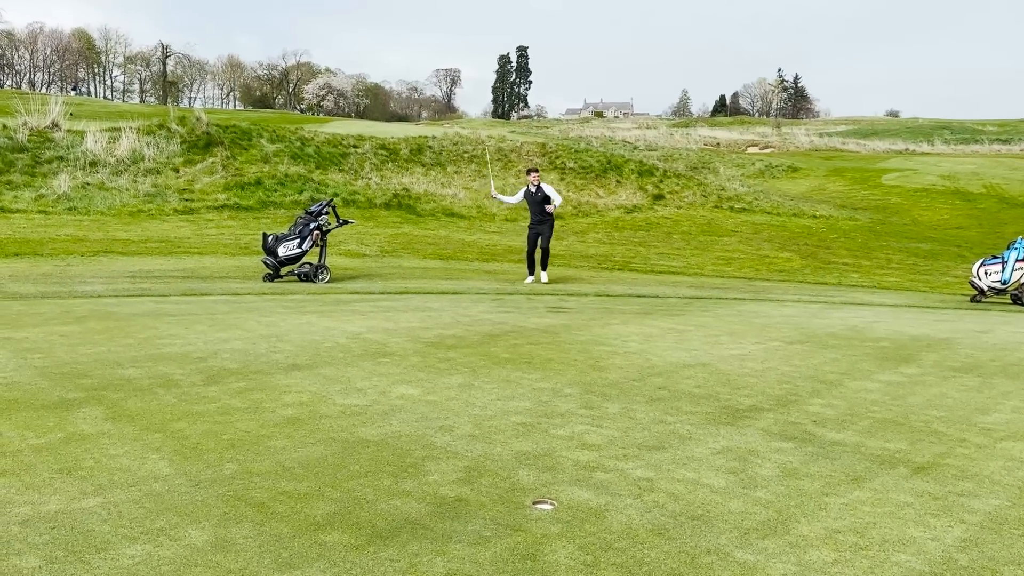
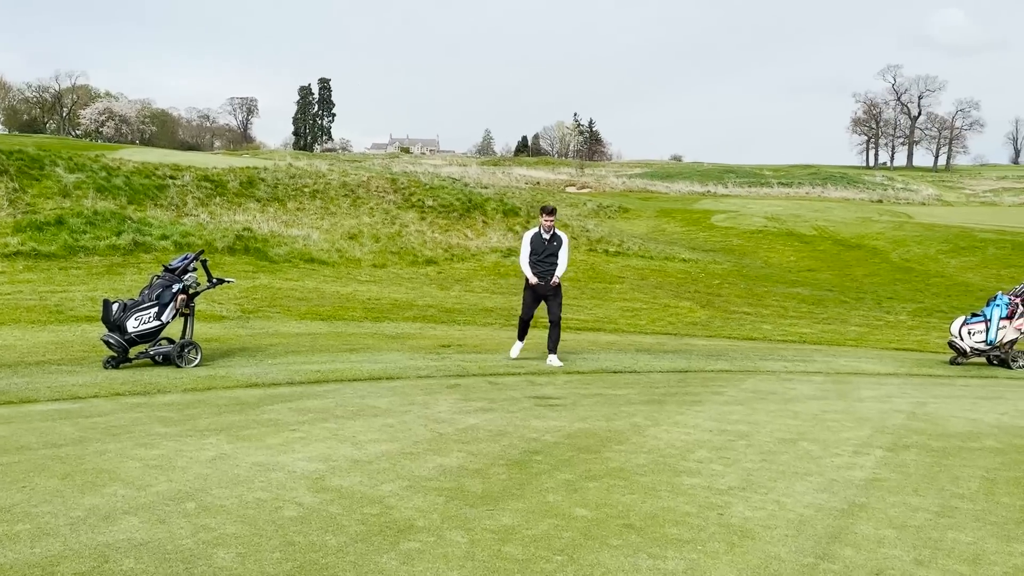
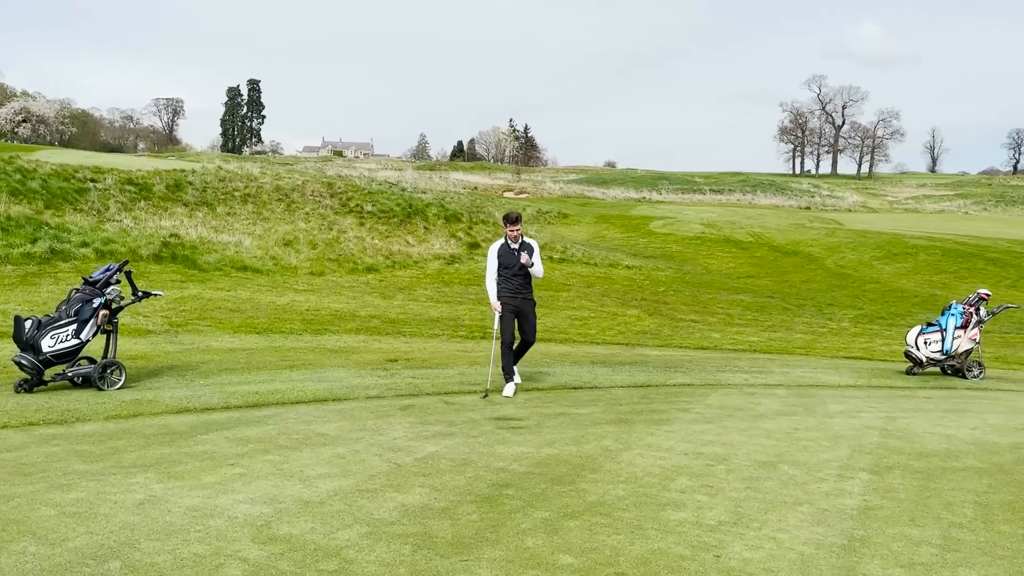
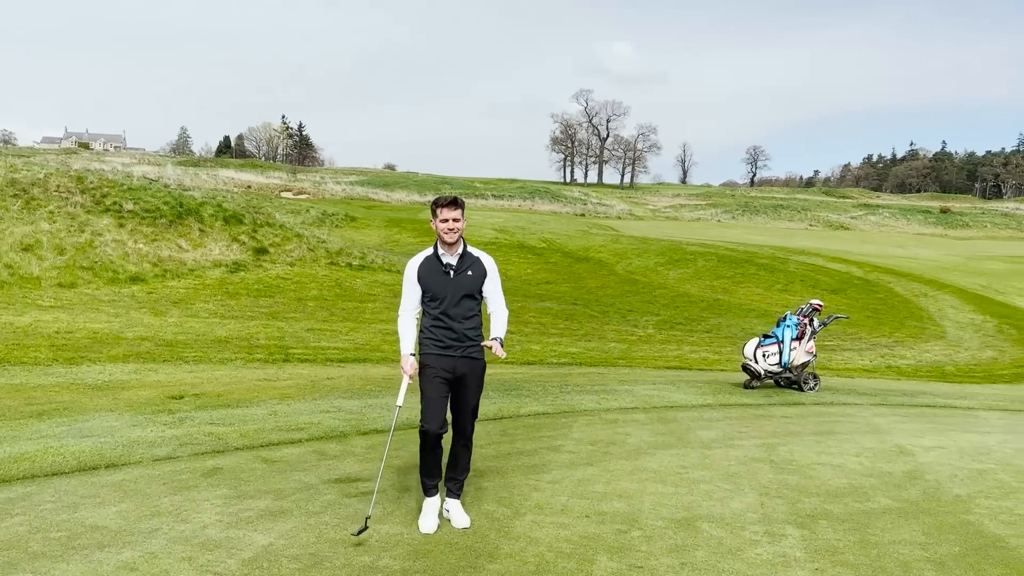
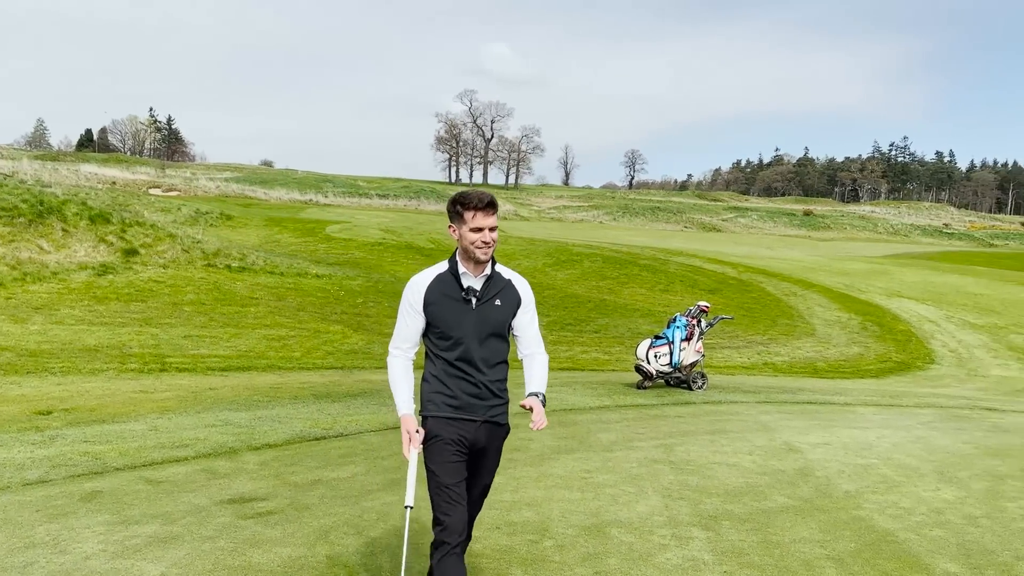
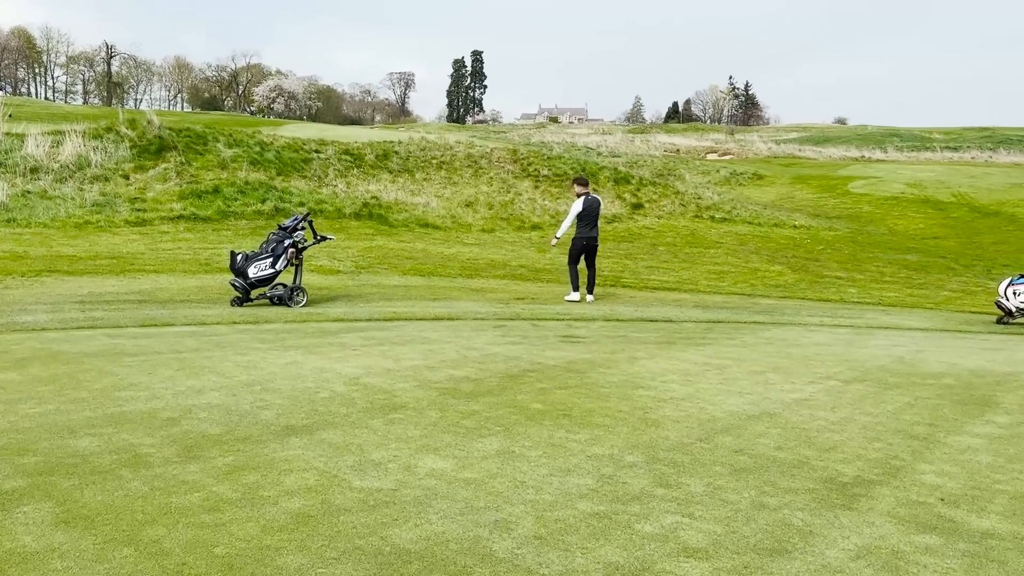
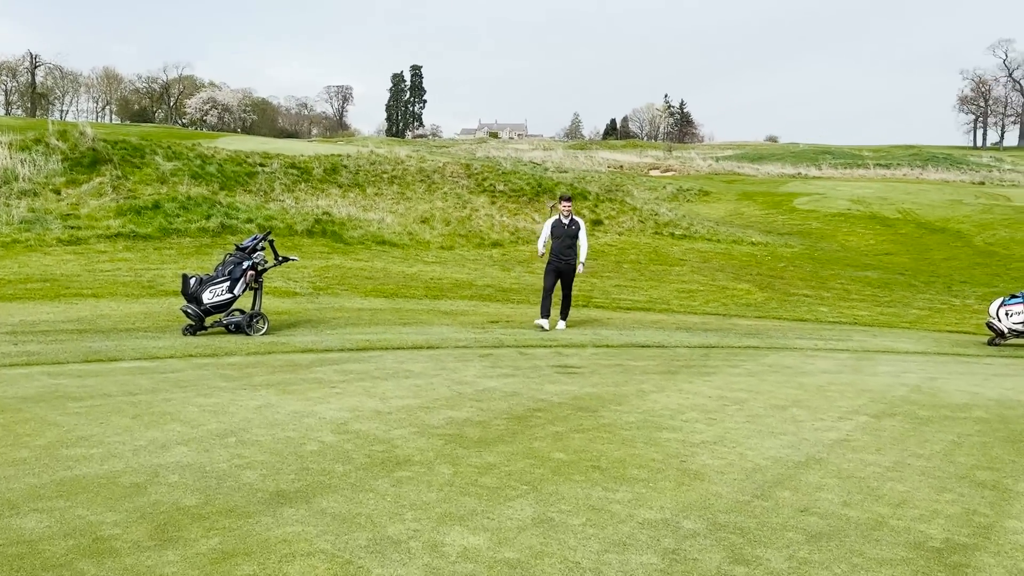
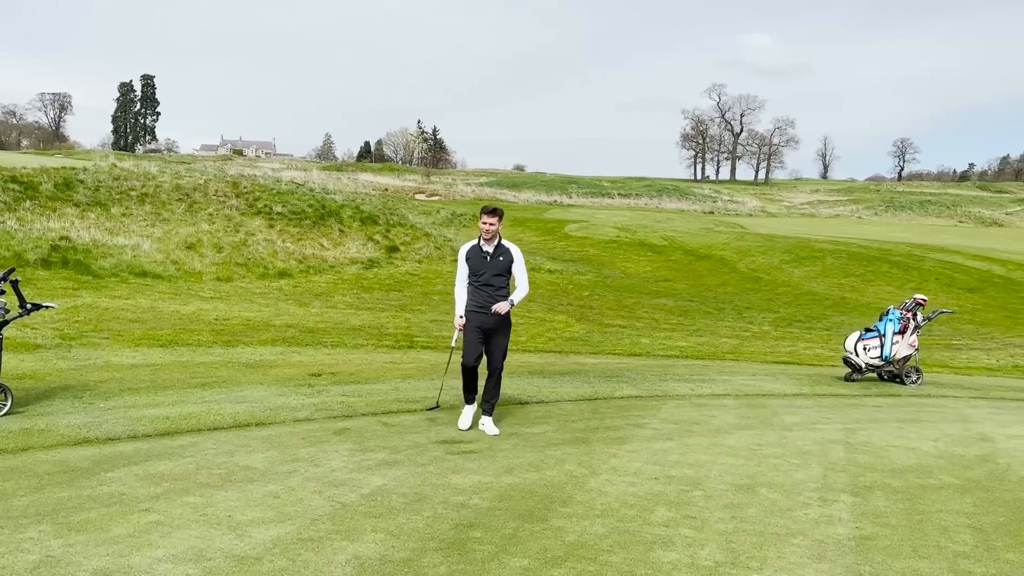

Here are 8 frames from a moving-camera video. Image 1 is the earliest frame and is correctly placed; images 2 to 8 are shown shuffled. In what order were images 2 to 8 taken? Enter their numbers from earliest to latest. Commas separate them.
6, 7, 2, 3, 8, 4, 5
